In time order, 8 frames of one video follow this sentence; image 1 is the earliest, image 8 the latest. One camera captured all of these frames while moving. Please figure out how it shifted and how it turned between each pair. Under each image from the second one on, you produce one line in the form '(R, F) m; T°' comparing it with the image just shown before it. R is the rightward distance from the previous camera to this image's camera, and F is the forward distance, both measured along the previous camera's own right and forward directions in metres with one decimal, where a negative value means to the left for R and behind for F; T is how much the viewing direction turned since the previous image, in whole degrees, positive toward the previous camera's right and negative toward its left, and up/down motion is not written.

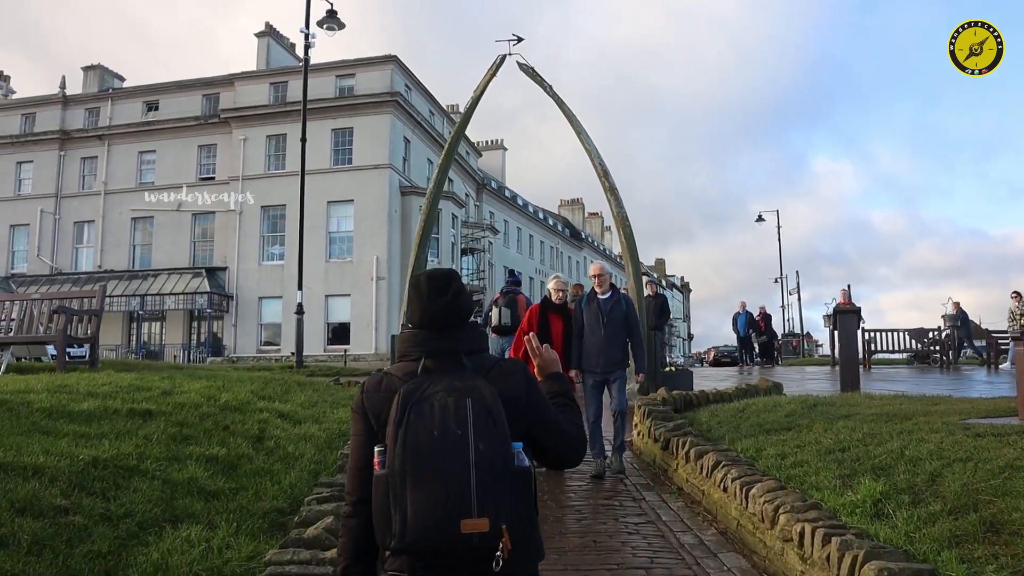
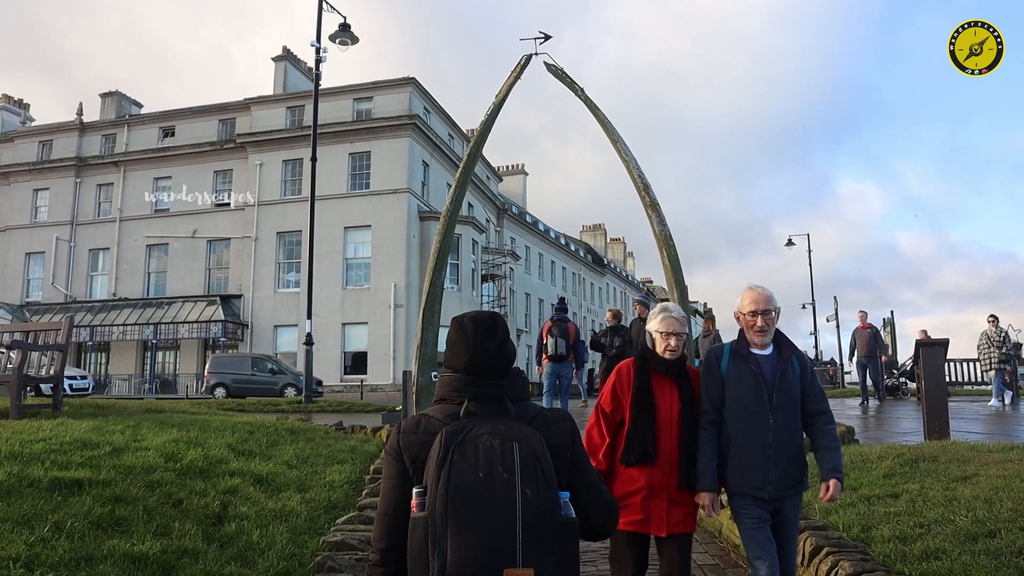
(-0.1, +1.3) m; -1°
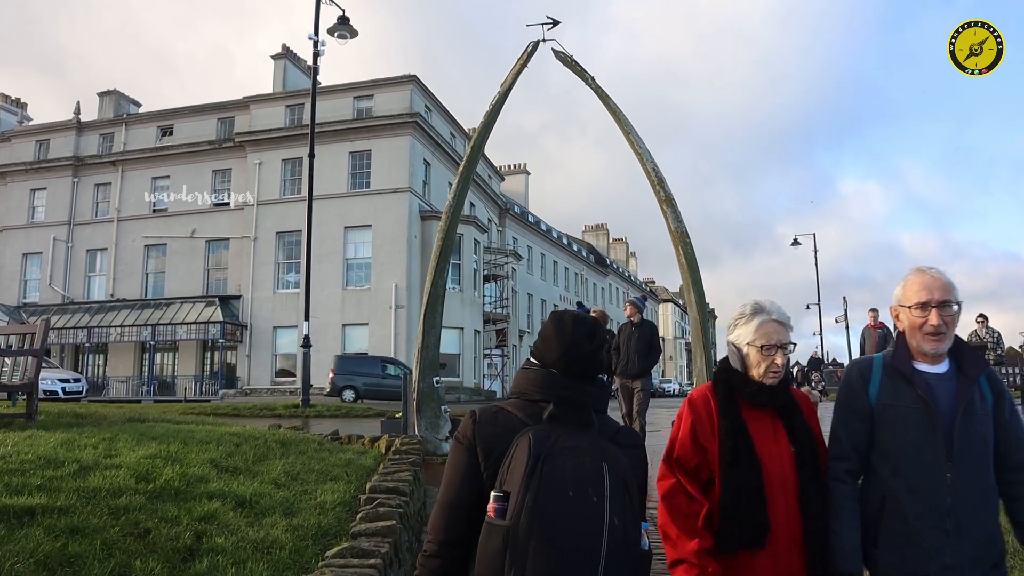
(-0.1, +0.5) m; 0°
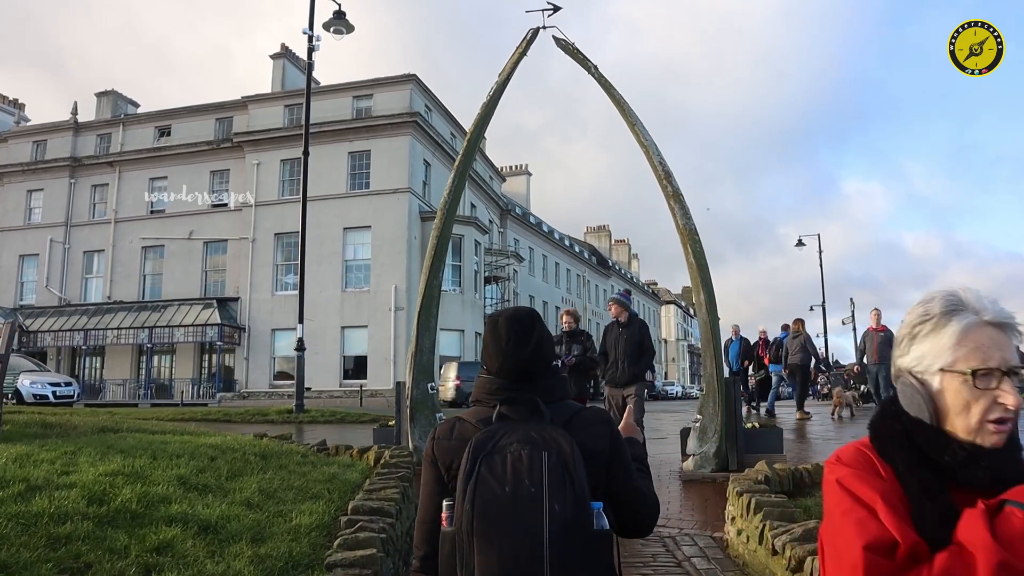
(0.0, +0.5) m; 0°
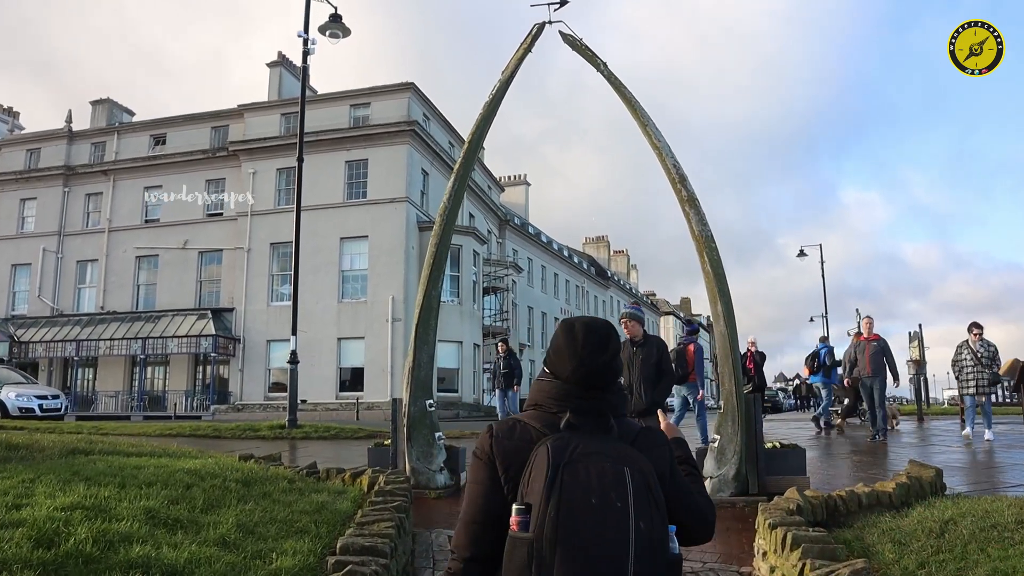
(-0.1, +0.5) m; 0°
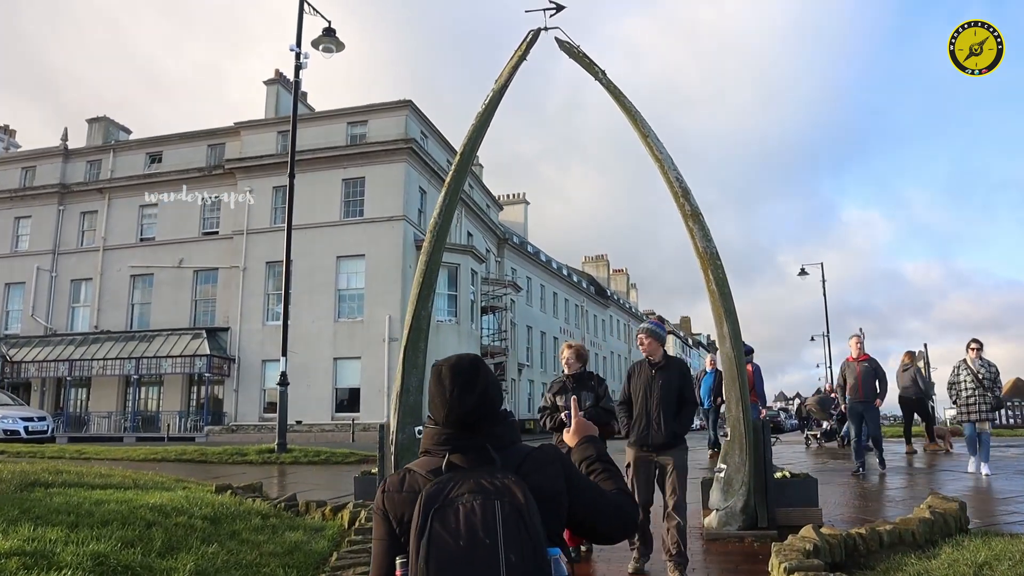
(+0.1, +0.4) m; 0°
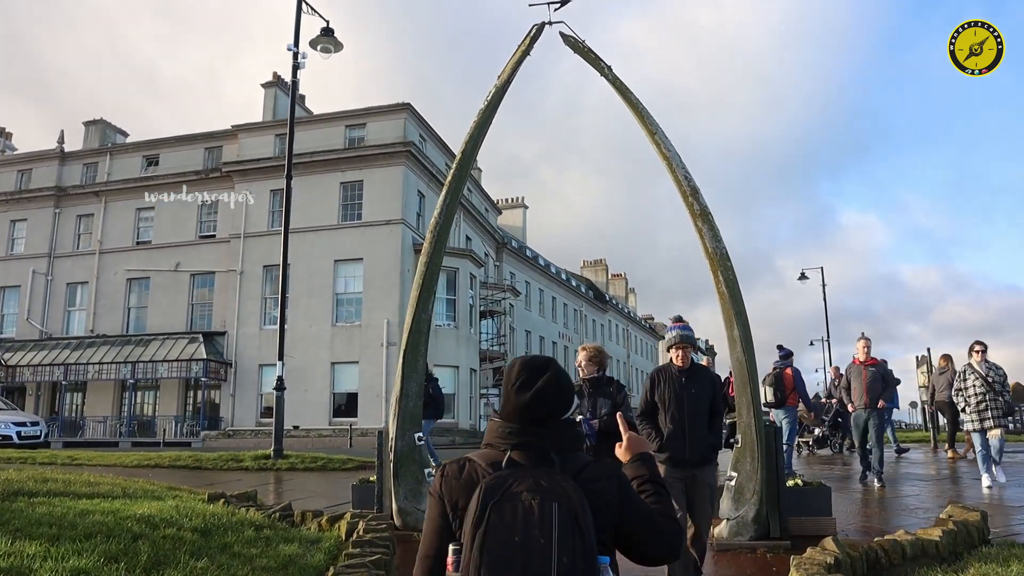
(-0.1, +0.2) m; 0°
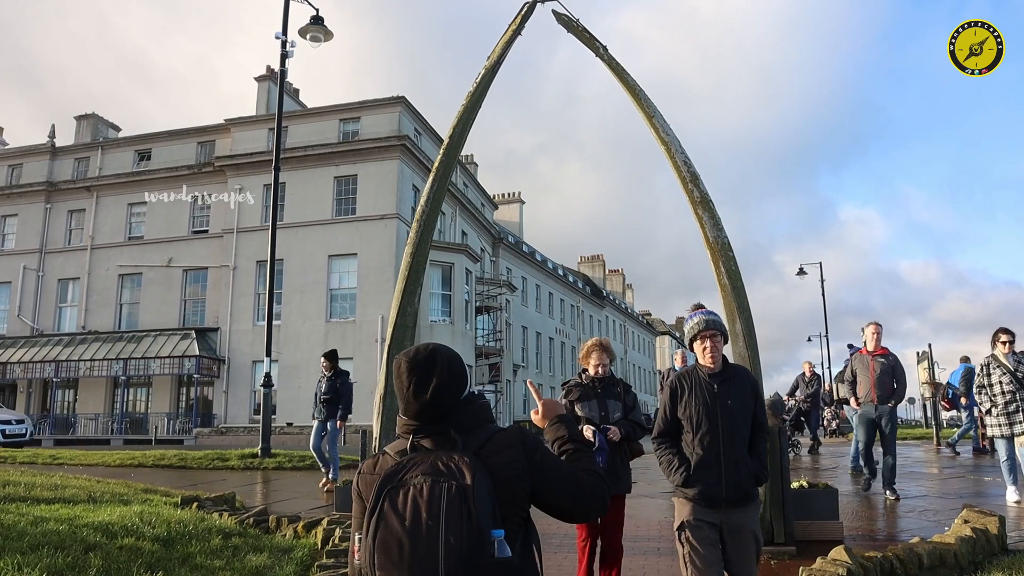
(+0.1, +0.4) m; 0°
